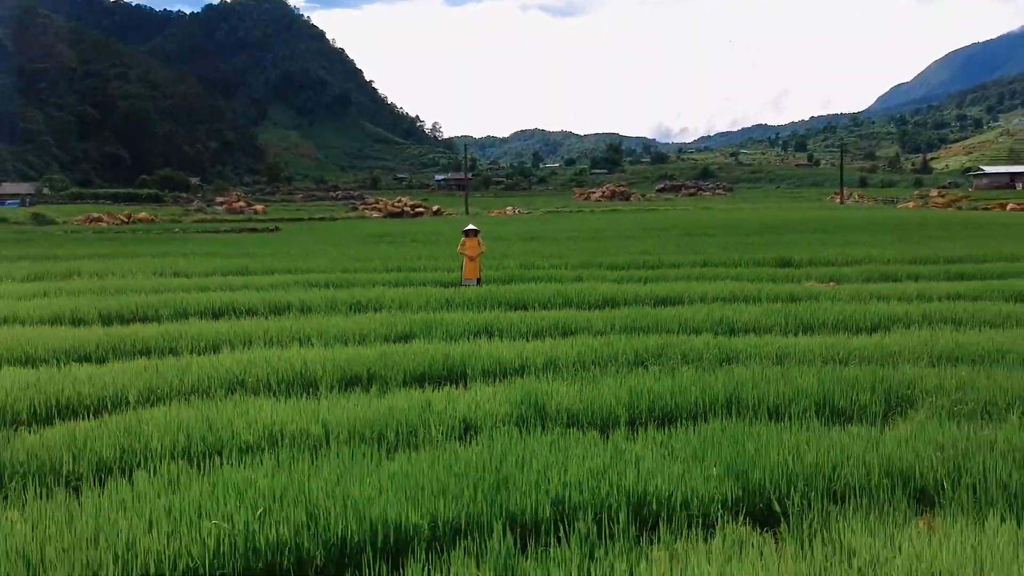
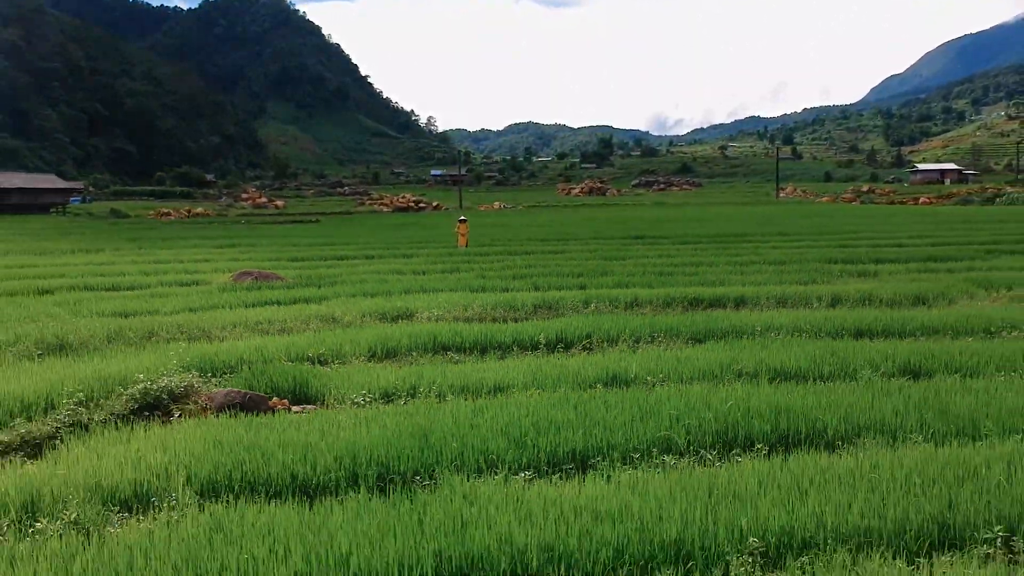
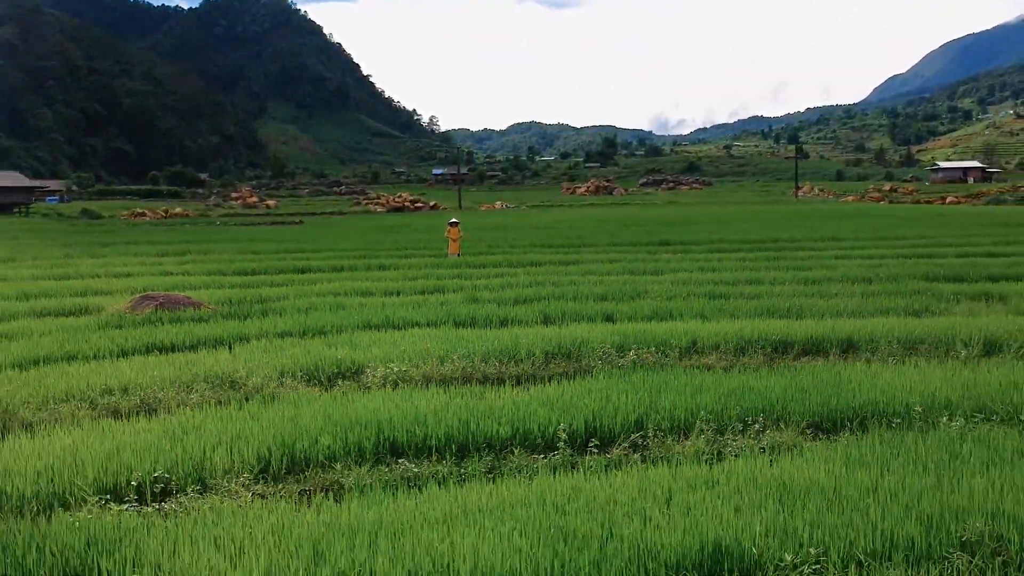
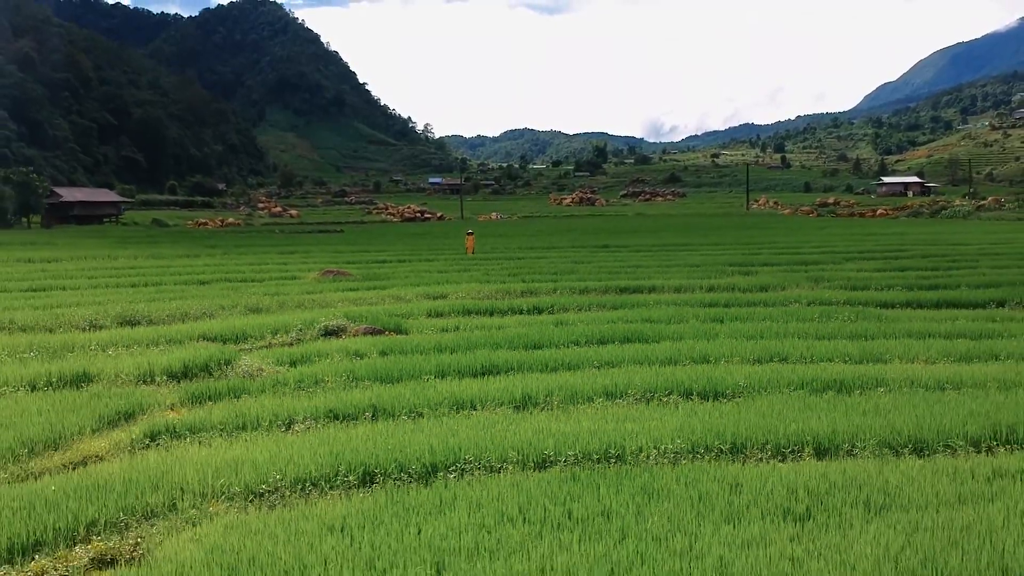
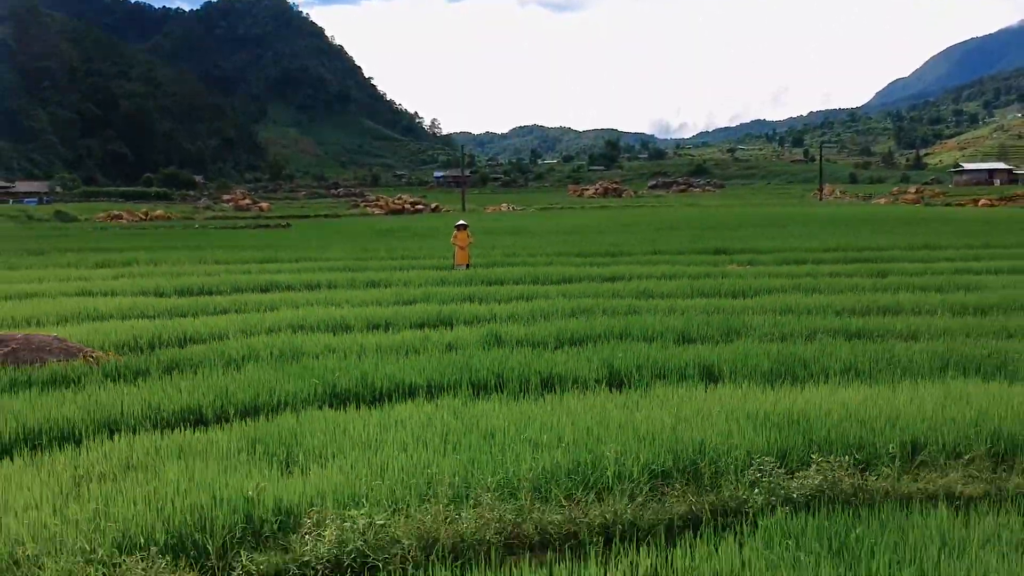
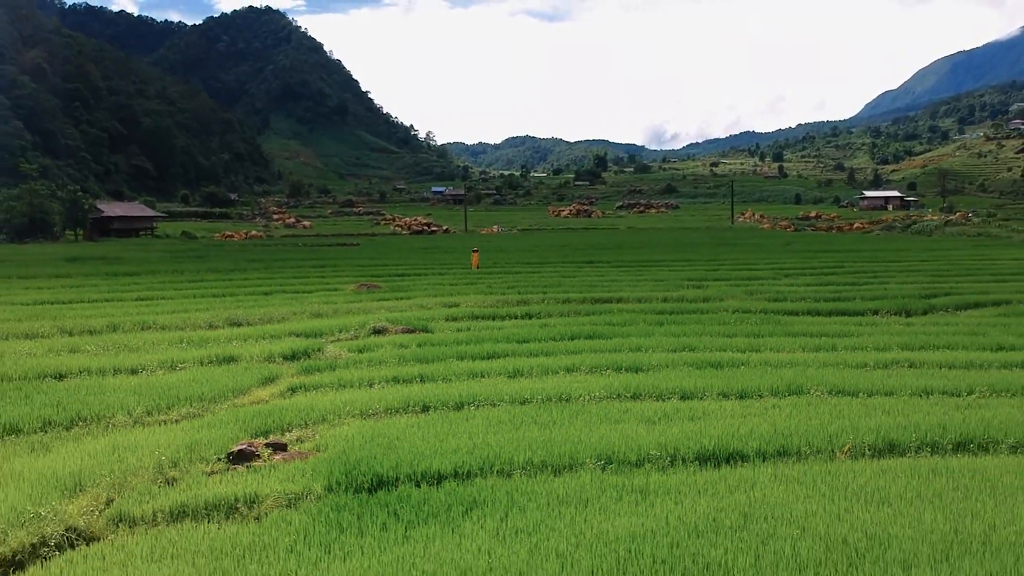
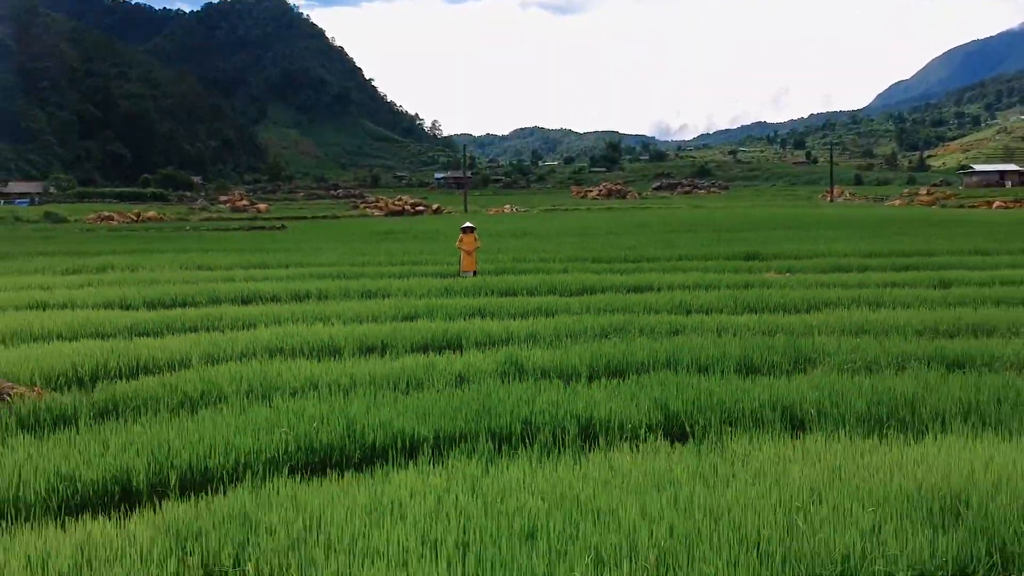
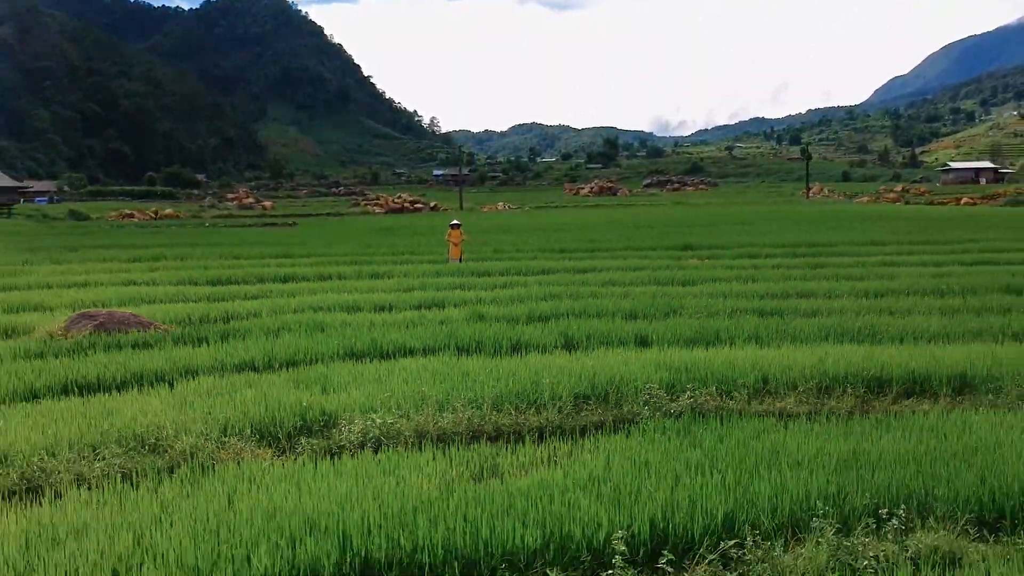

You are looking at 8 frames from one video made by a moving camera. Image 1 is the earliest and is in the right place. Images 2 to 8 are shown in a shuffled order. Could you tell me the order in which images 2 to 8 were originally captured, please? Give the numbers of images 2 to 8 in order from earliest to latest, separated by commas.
7, 5, 8, 3, 2, 4, 6
